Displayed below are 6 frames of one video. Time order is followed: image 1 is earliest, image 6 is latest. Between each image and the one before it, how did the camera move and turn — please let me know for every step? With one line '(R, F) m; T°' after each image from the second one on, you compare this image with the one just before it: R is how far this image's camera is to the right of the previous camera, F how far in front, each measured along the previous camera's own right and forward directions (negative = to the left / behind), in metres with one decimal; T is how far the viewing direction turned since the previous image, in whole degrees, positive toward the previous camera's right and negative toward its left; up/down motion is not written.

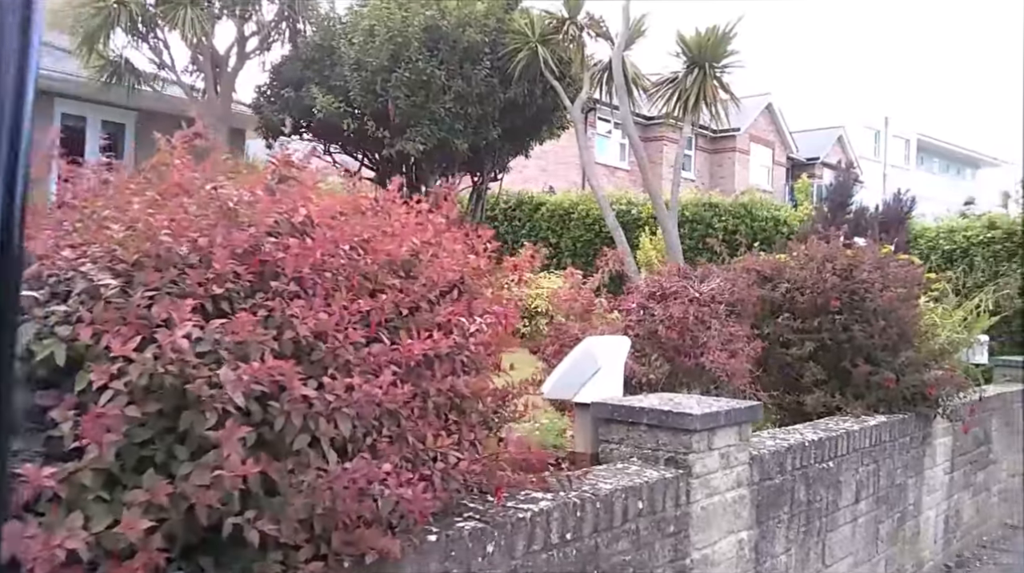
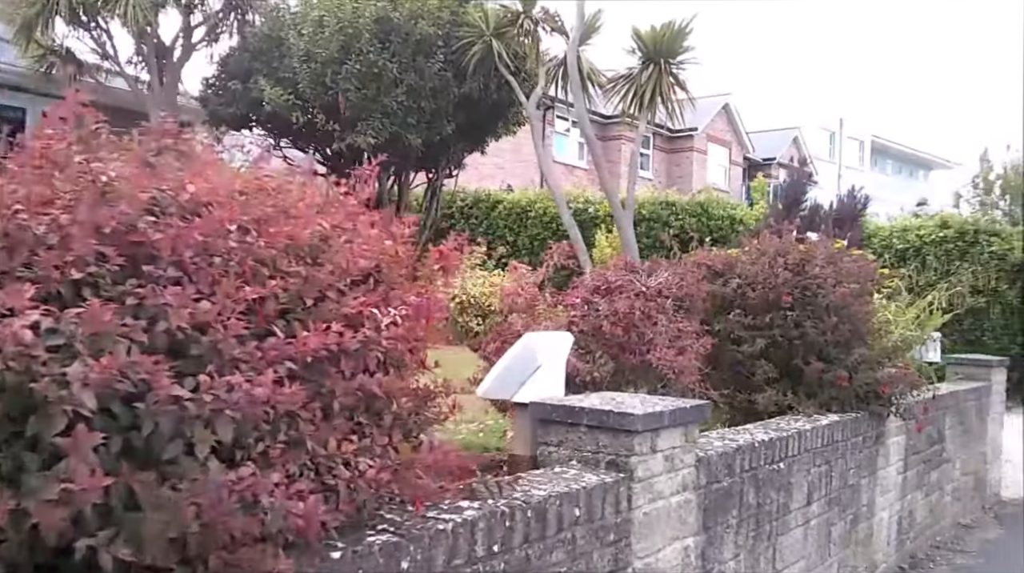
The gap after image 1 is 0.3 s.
(+0.1, +0.2) m; +2°
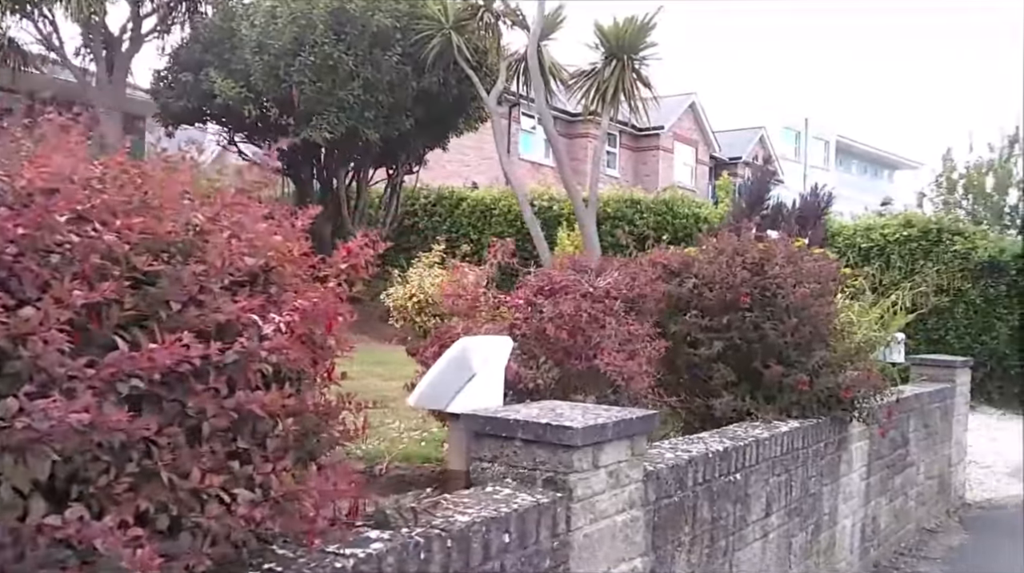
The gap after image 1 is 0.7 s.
(+0.1, +0.3) m; +2°
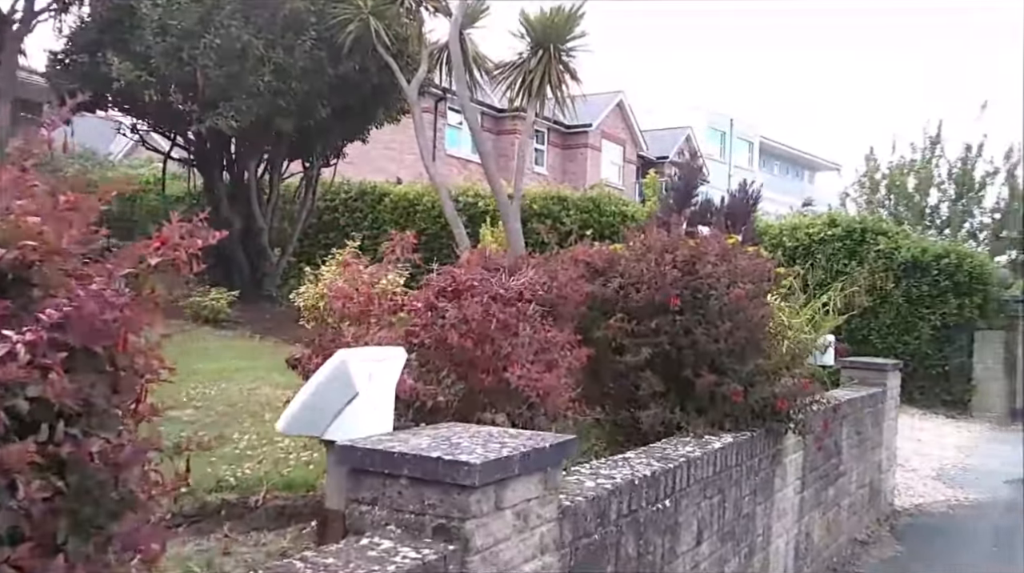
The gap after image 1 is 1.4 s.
(+0.1, +0.5) m; +4°
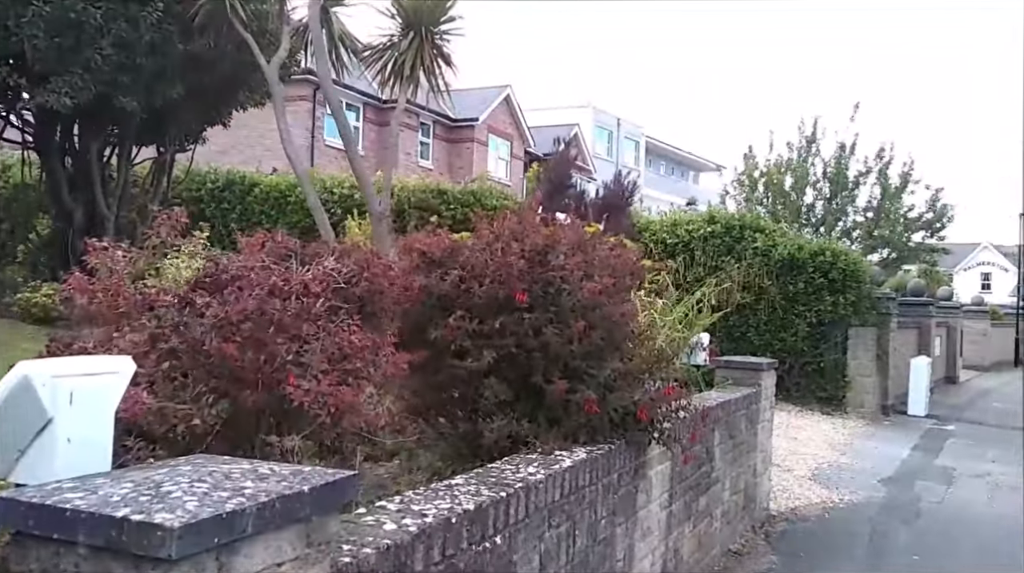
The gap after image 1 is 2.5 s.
(+0.3, +0.7) m; +6°
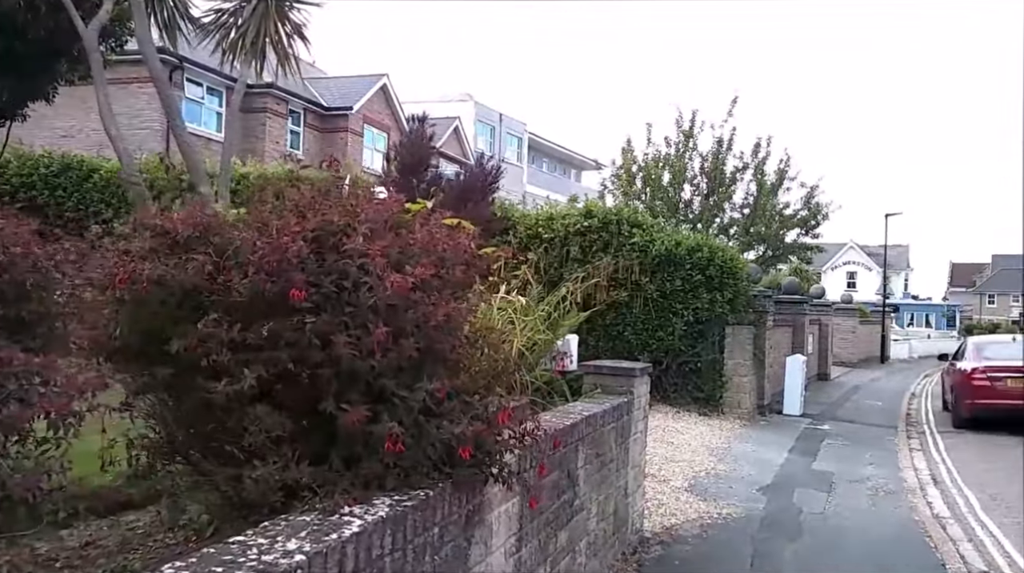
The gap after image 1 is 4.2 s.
(+0.3, +1.1) m; +6°
